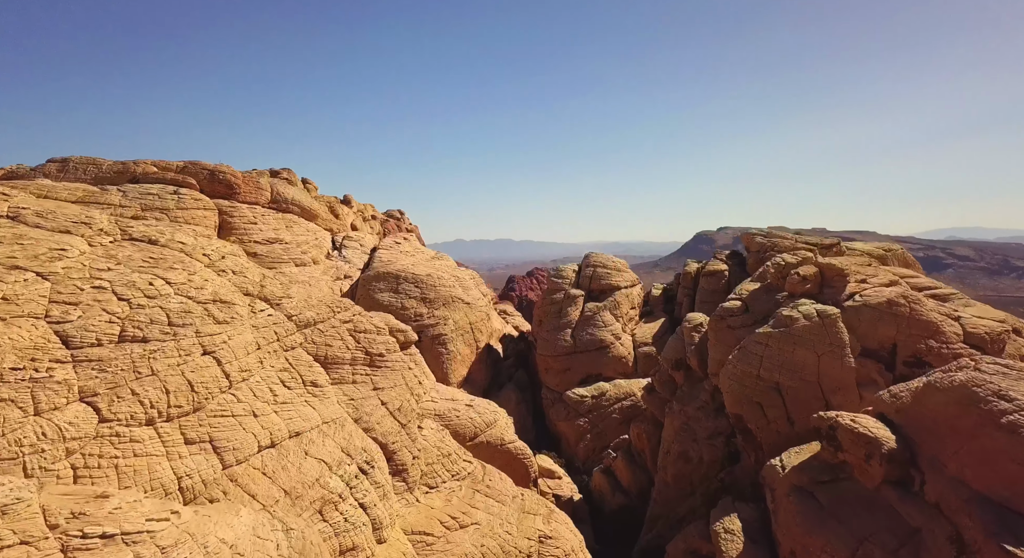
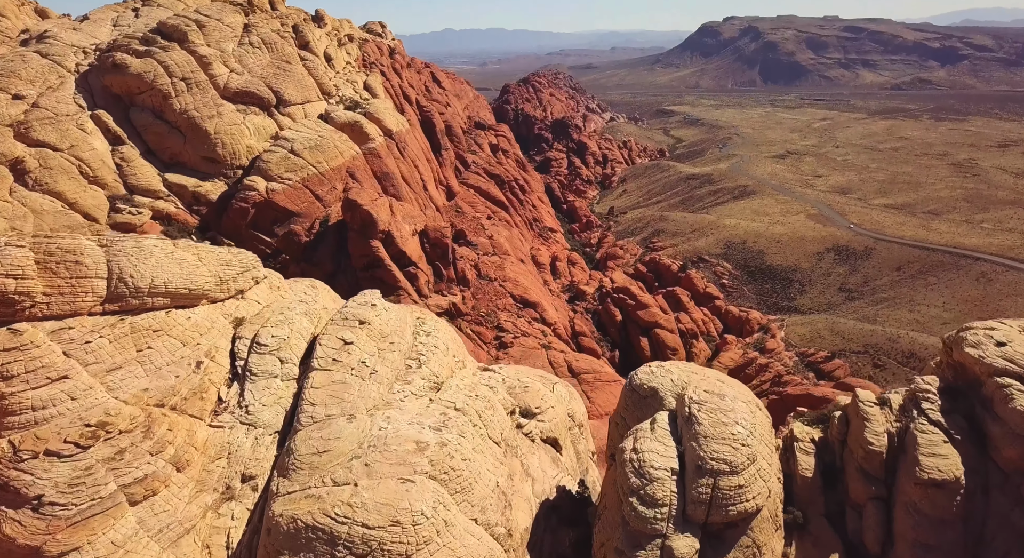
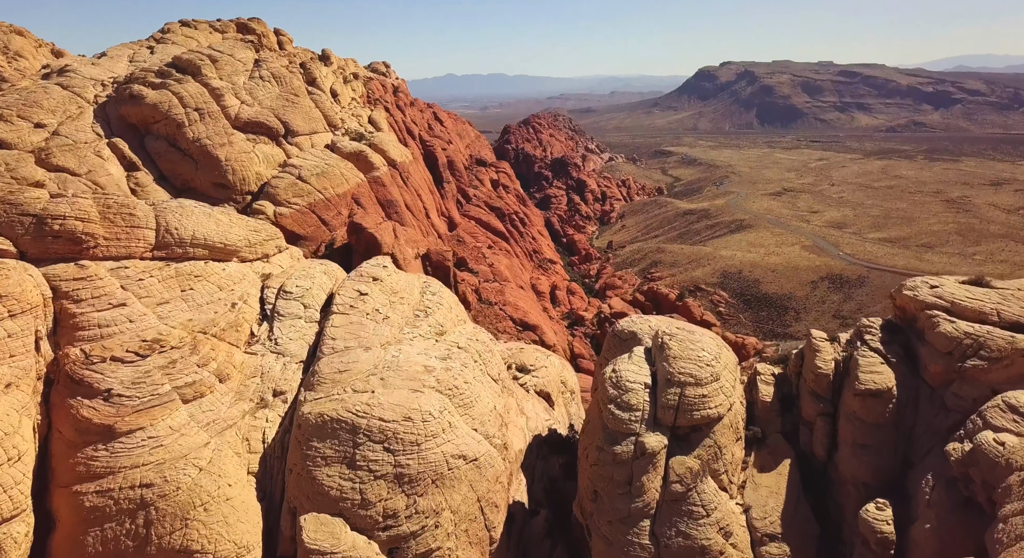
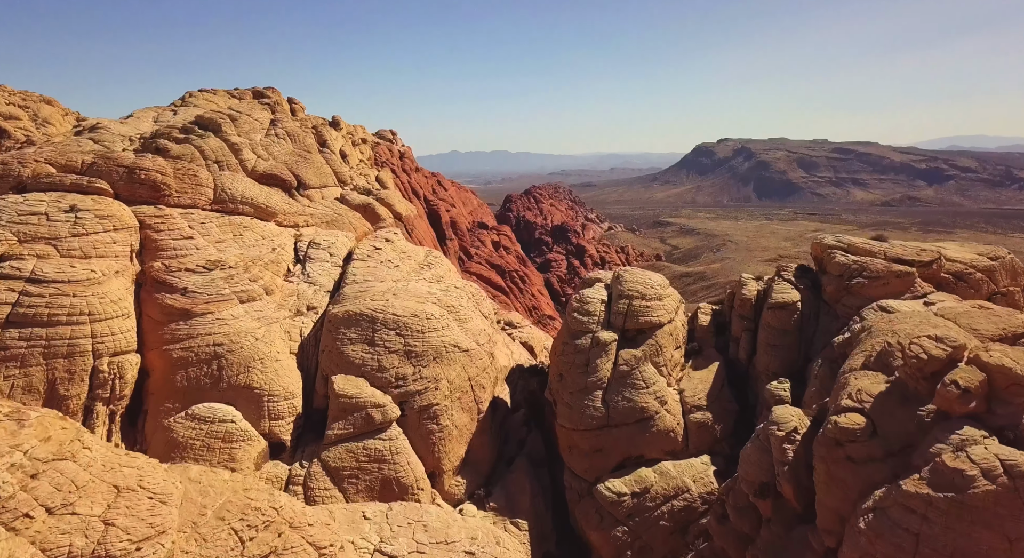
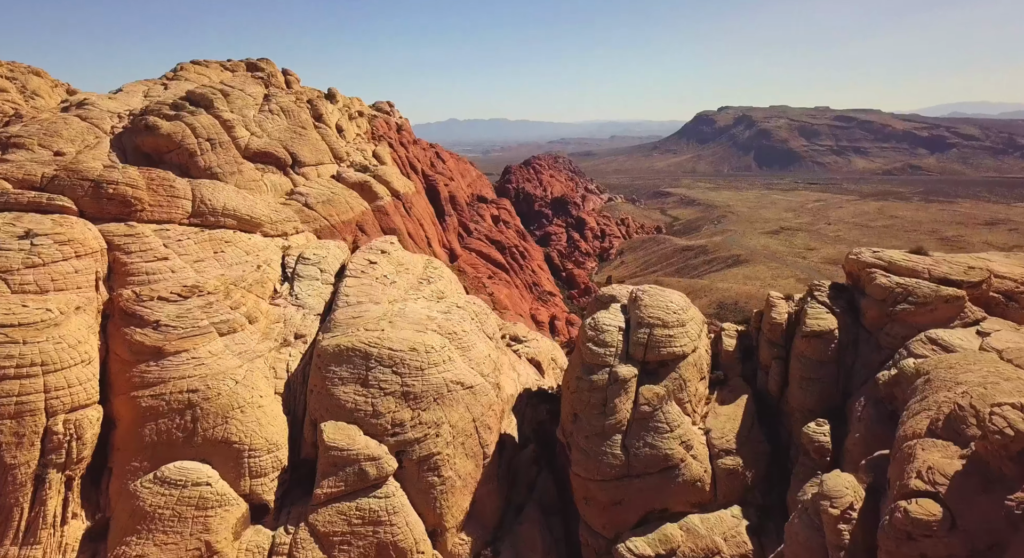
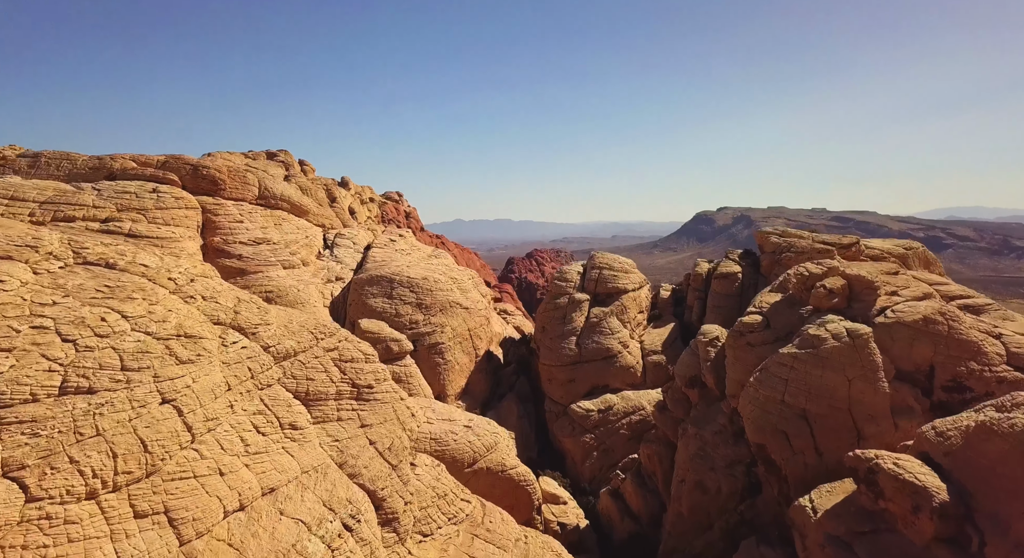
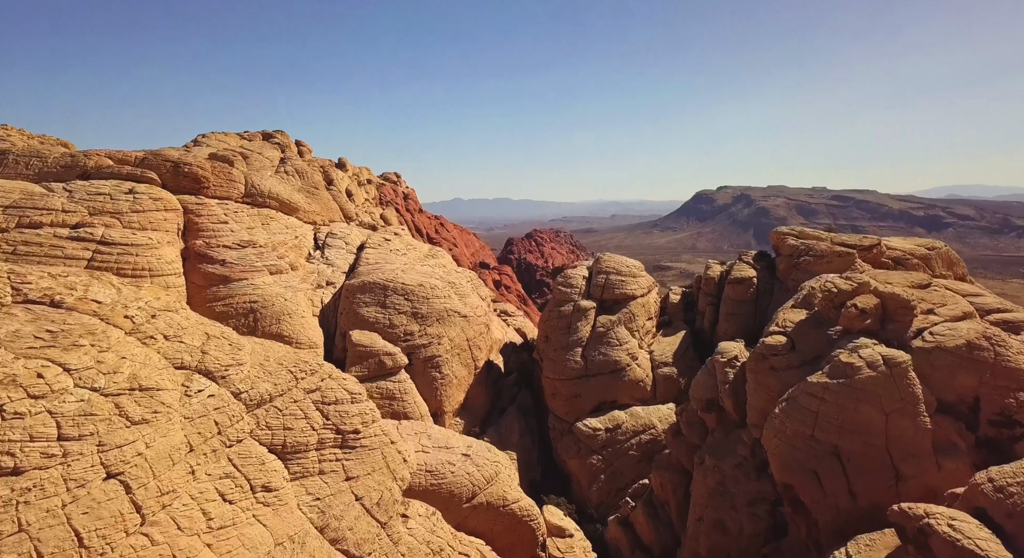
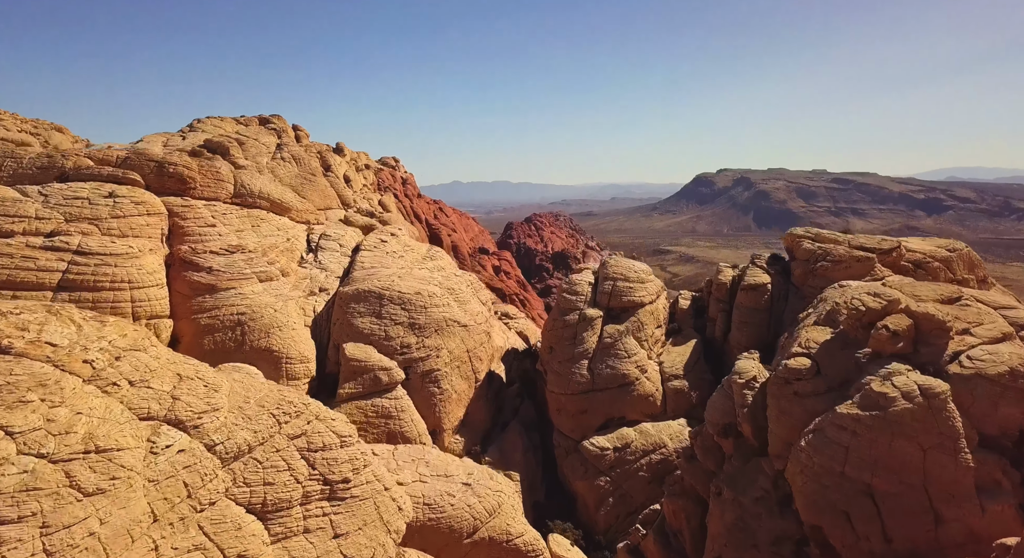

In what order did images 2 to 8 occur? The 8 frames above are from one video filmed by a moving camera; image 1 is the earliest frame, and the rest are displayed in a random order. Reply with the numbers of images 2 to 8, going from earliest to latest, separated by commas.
6, 7, 8, 4, 5, 3, 2
